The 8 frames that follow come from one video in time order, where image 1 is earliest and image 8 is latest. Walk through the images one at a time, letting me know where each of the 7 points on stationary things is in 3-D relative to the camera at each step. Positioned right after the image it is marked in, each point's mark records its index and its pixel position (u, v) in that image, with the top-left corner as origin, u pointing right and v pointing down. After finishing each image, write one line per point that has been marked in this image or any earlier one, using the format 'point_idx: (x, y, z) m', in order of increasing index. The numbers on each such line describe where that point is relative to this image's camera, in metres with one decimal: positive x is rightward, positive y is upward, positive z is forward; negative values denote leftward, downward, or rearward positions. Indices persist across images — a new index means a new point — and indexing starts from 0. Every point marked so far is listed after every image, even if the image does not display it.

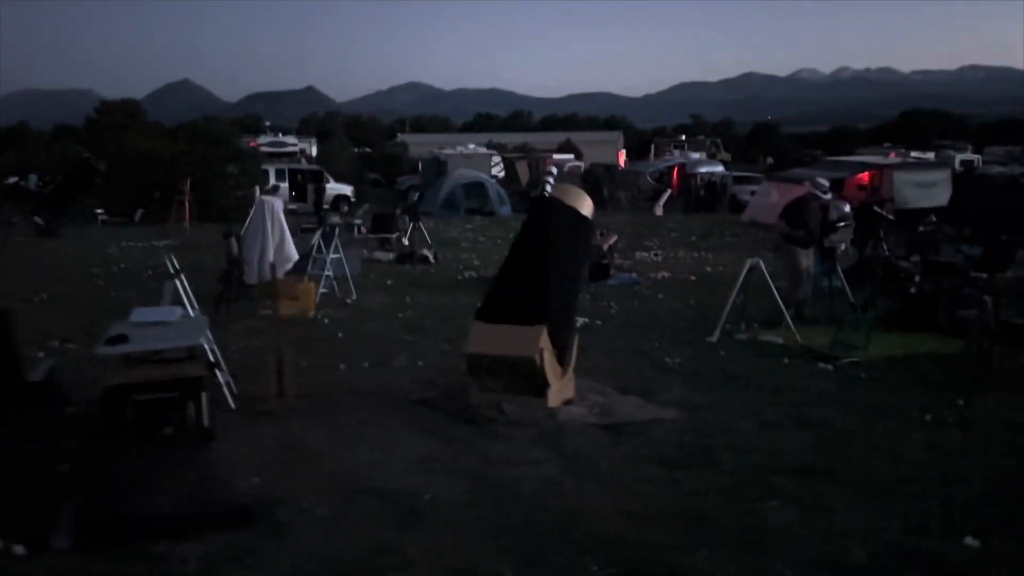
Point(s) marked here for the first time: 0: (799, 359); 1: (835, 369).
0: (+3.1, -0.8, +9.2) m
1: (+3.4, -0.8, +8.7) m
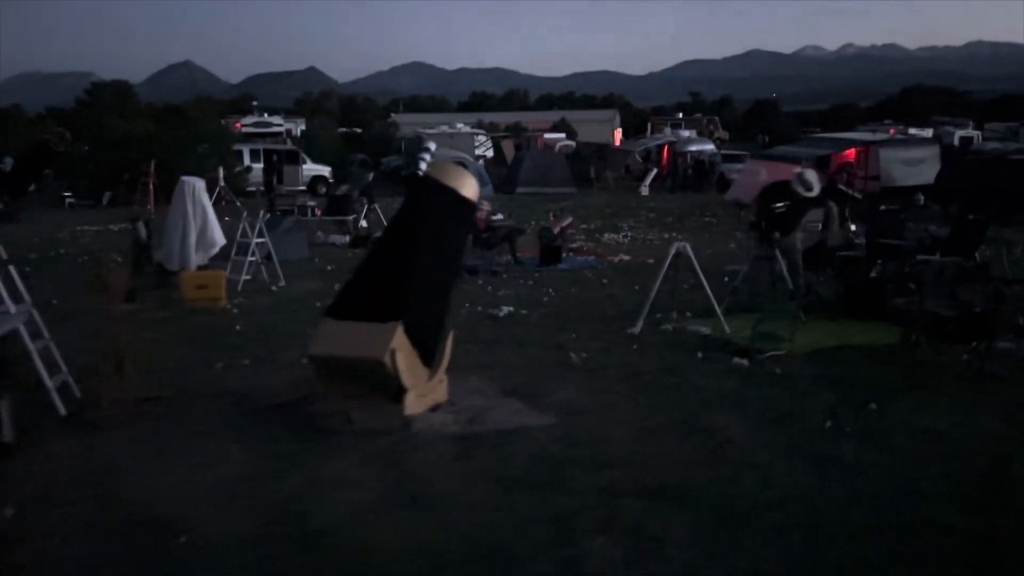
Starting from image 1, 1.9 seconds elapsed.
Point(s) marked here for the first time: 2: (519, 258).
0: (+2.0, -0.7, +8.3) m
1: (+2.3, -0.7, +7.9) m
2: (+0.3, +0.6, +16.2) m
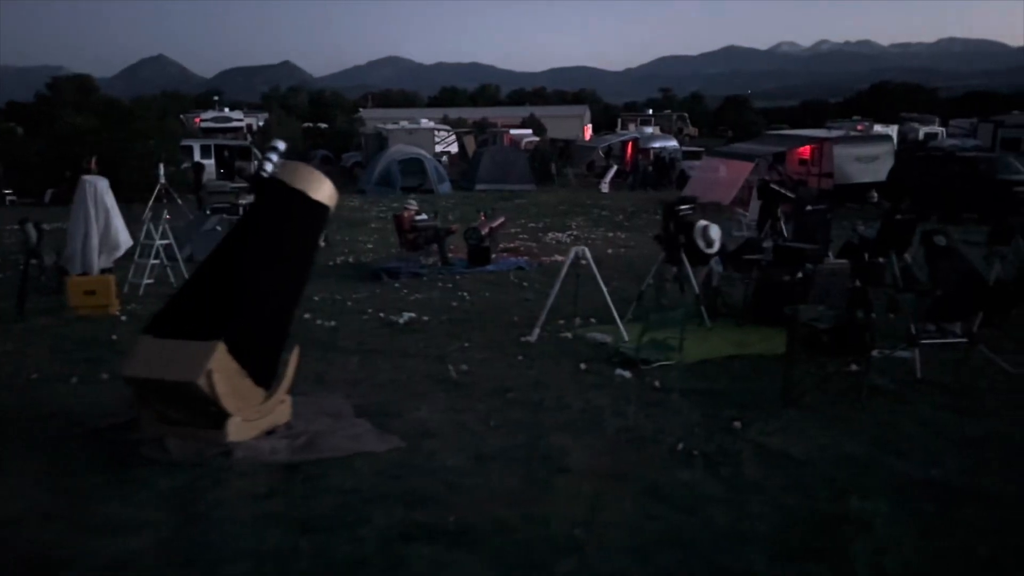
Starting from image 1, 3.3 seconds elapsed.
0: (+0.8, -0.7, +7.9) m
1: (+1.1, -0.8, +7.5) m
2: (-1.2, +0.6, +15.7) m
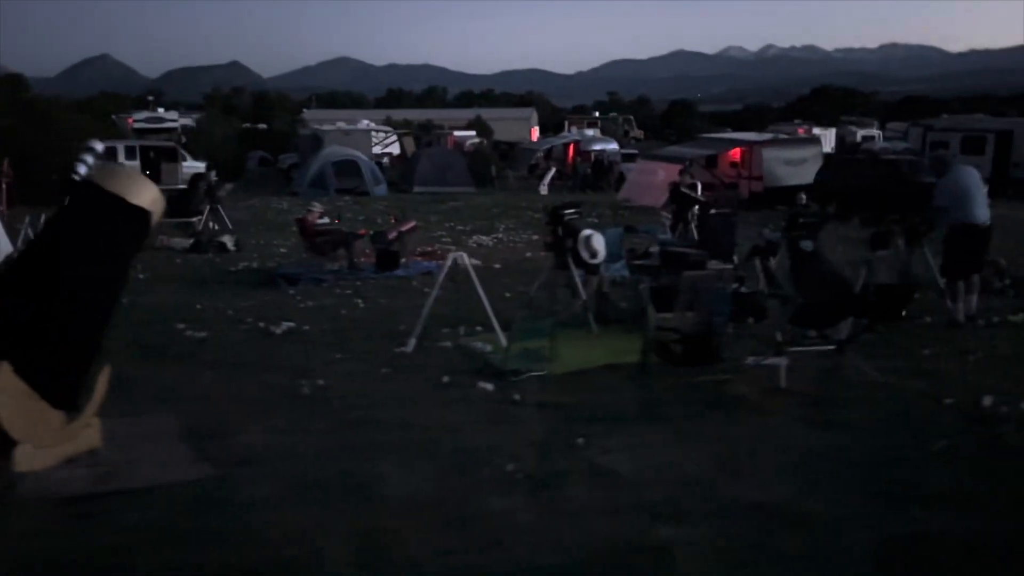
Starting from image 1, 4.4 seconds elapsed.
0: (-0.4, -0.8, +7.6) m
1: (-0.2, -0.9, +7.2) m
2: (-2.9, +0.5, +15.3) m
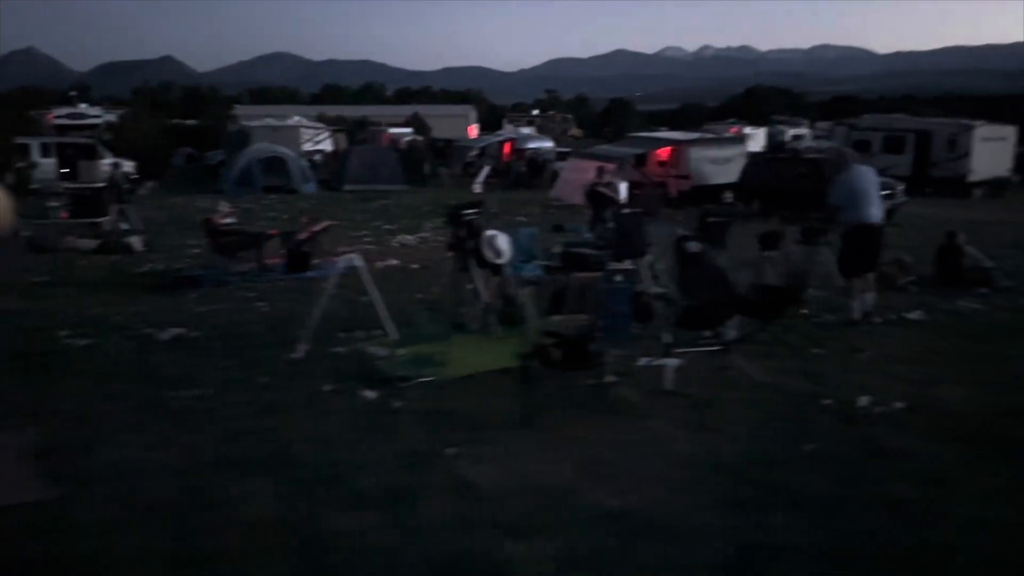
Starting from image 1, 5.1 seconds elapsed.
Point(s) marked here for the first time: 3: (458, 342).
0: (-1.4, -0.8, +7.3) m
1: (-1.1, -0.9, +6.9) m
2: (-4.4, +0.4, +14.8) m
3: (-0.5, -0.5, +7.7) m
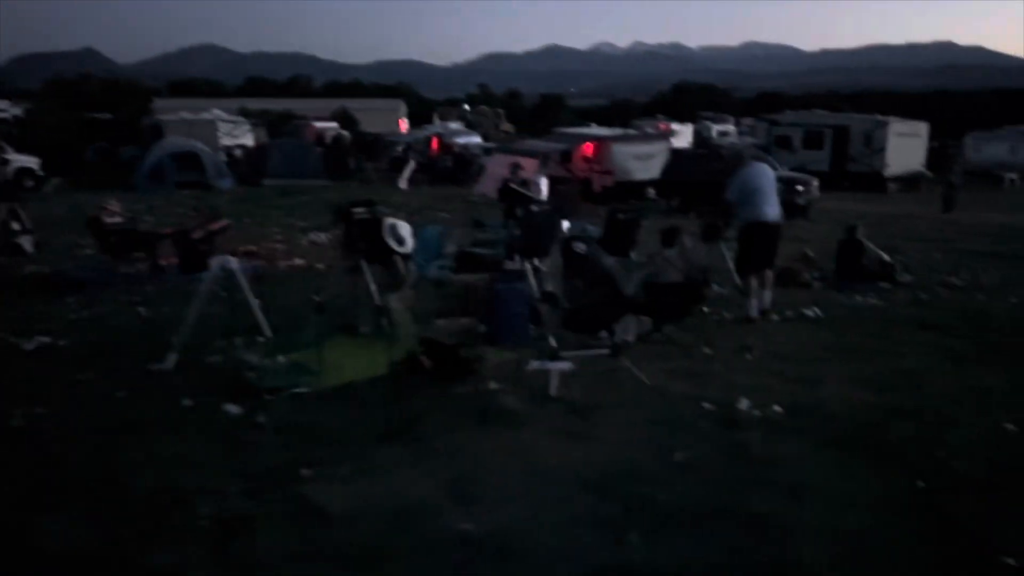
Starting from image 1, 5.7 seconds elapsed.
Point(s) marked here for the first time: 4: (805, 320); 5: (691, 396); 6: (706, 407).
0: (-2.4, -0.9, +6.8) m
1: (-2.1, -1.0, +6.5) m
2: (-6.0, +0.4, +14.1) m
3: (-1.5, -0.5, +7.3) m
4: (+3.4, -0.4, +9.6) m
5: (+1.4, -0.8, +6.3) m
6: (+1.4, -0.9, +6.1) m
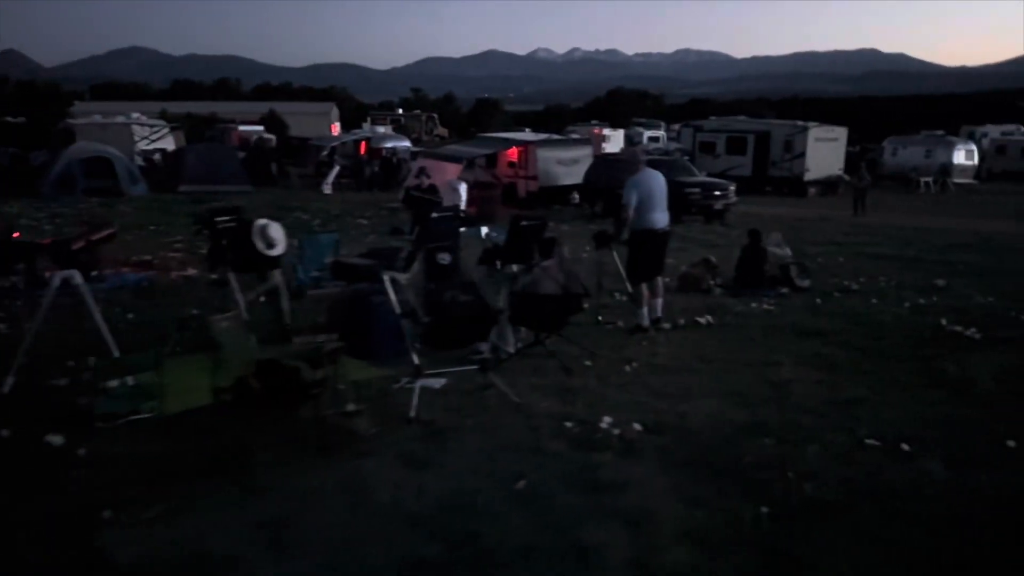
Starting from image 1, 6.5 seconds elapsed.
0: (-3.5, -1.0, +6.2) m
1: (-3.1, -1.1, +5.9) m
2: (-7.5, +0.2, +13.3) m
3: (-2.6, -0.6, +6.8) m
4: (+2.1, -0.5, +9.4) m
5: (+0.3, -0.9, +6.0) m
6: (+0.4, -1.0, +5.8) m
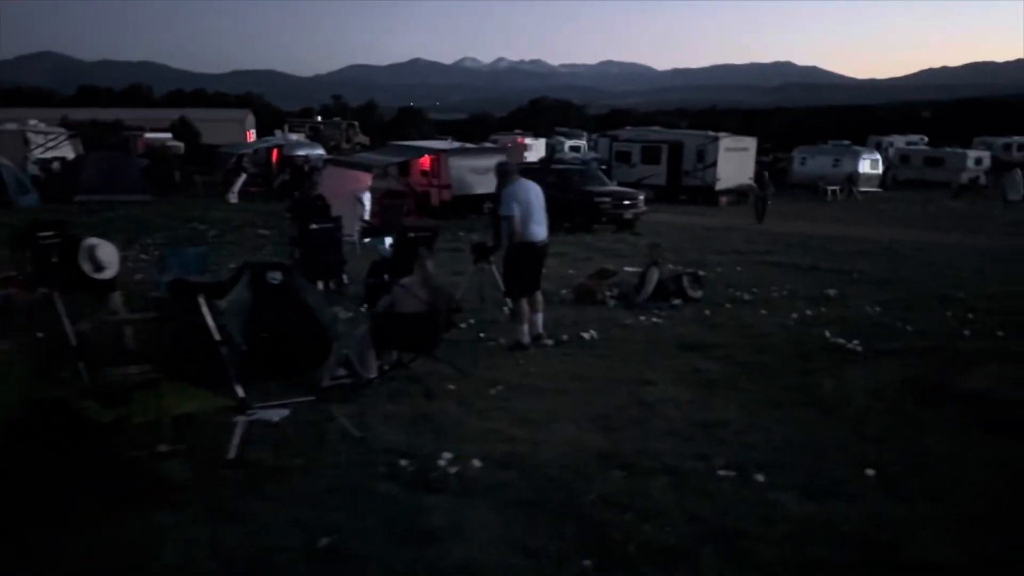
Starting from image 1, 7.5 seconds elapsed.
0: (-4.6, -1.2, +5.3) m
1: (-4.2, -1.3, +5.0) m
2: (-9.2, -0.1, +12.0) m
3: (-3.8, -0.8, +6.0) m
4: (+0.7, -0.6, +9.0) m
5: (-0.8, -1.1, +5.5) m
6: (-0.7, -1.1, +5.2) m
